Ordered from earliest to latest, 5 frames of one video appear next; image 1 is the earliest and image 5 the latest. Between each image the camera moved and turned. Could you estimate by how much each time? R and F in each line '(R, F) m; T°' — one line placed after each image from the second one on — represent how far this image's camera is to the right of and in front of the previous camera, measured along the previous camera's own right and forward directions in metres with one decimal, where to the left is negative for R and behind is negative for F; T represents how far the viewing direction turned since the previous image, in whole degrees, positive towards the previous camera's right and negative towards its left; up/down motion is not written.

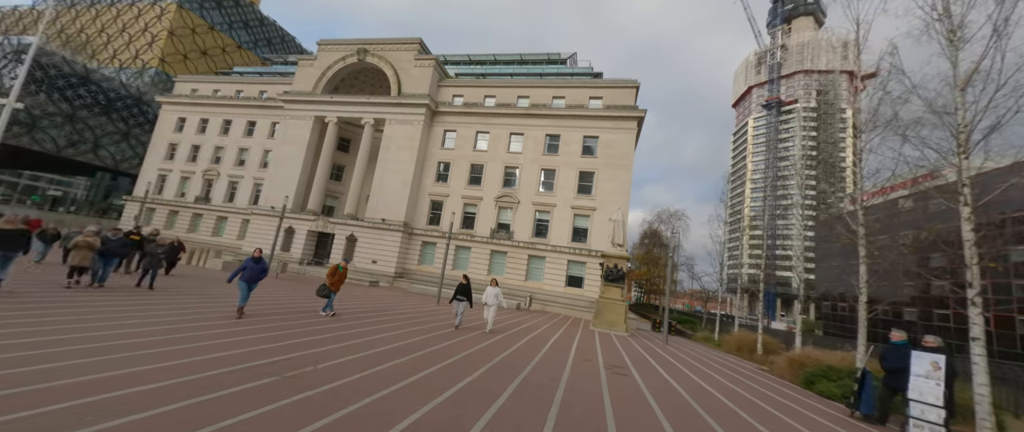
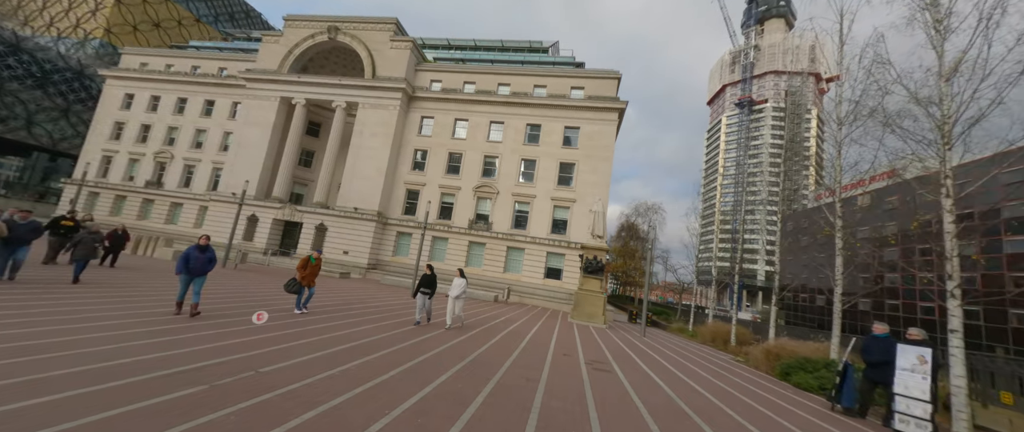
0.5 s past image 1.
(0.0, +0.5) m; +4°
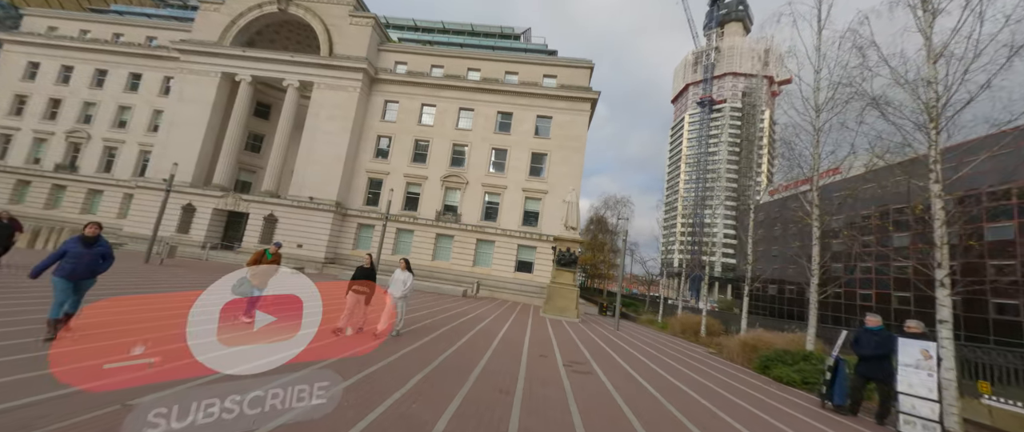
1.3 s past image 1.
(0.0, +0.9) m; +5°
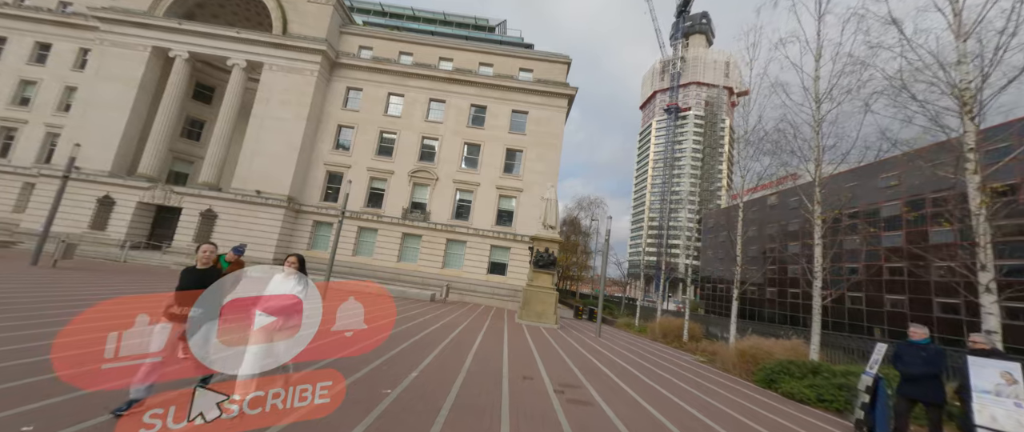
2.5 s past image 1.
(-0.1, +1.3) m; +5°
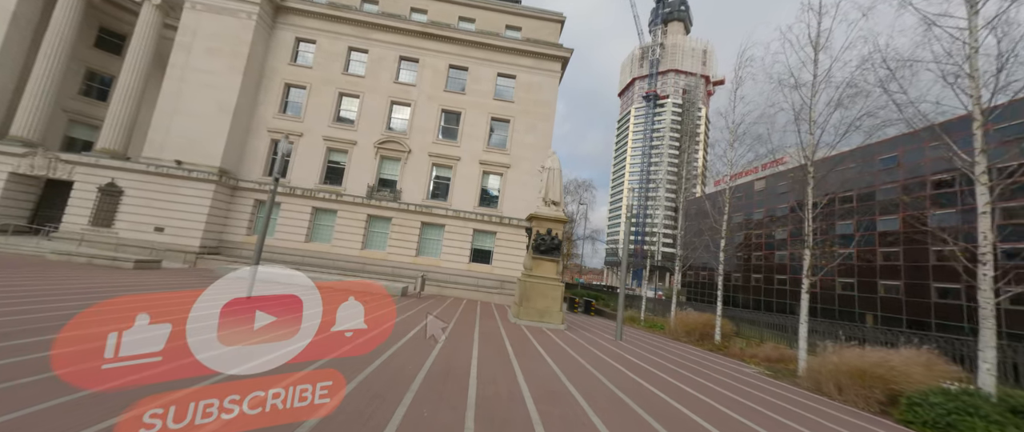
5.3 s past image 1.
(-0.6, +3.2) m; +4°
